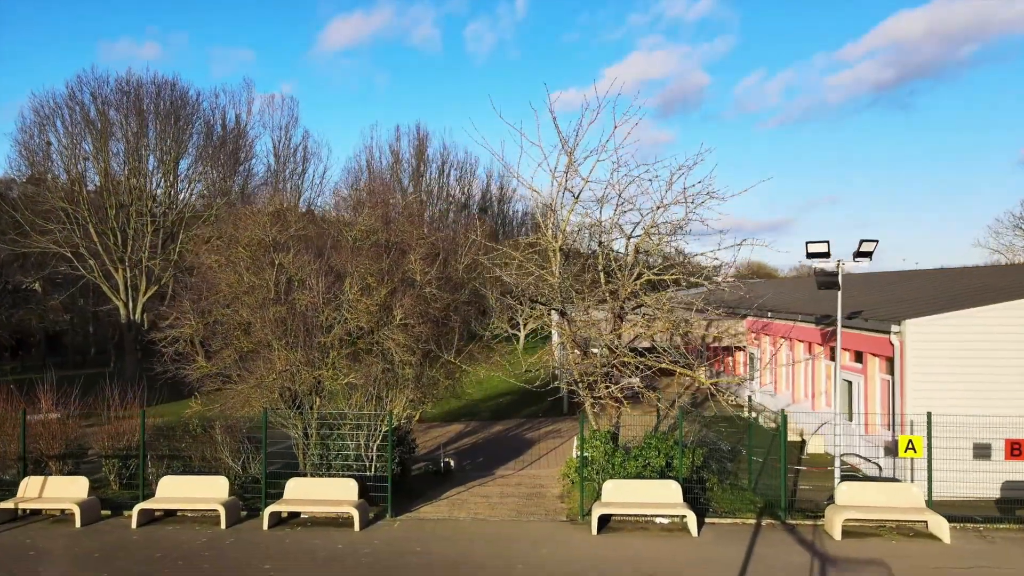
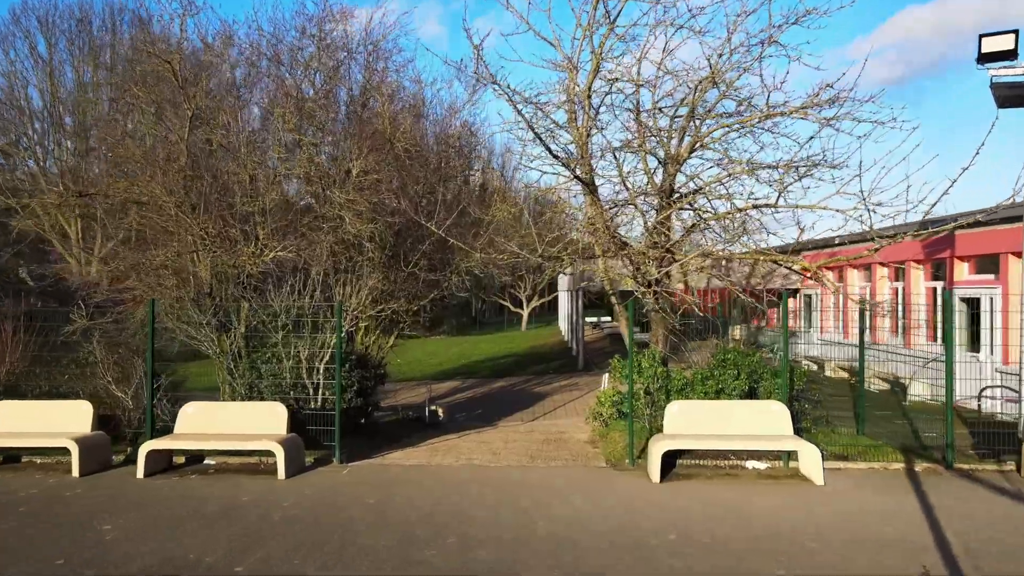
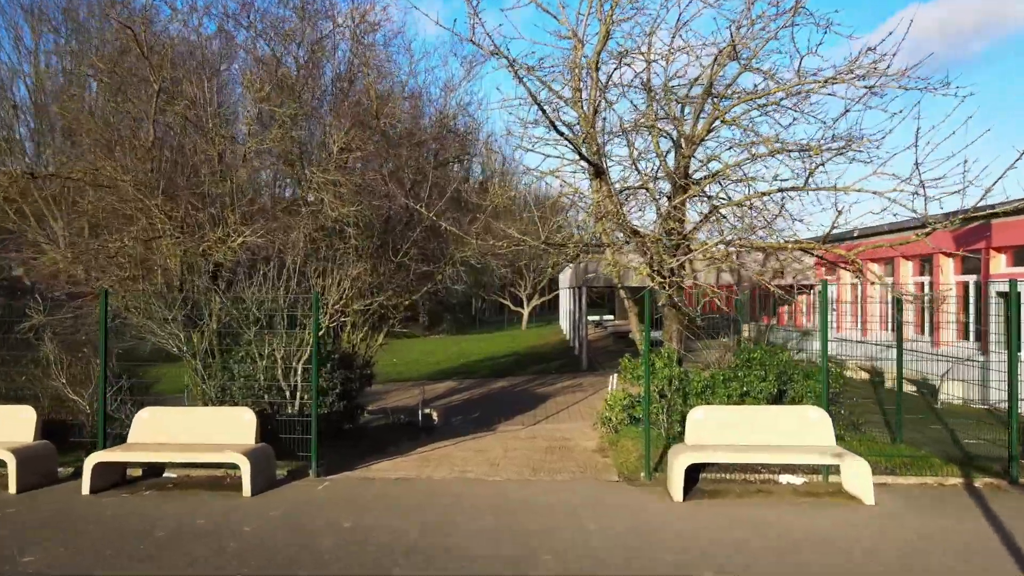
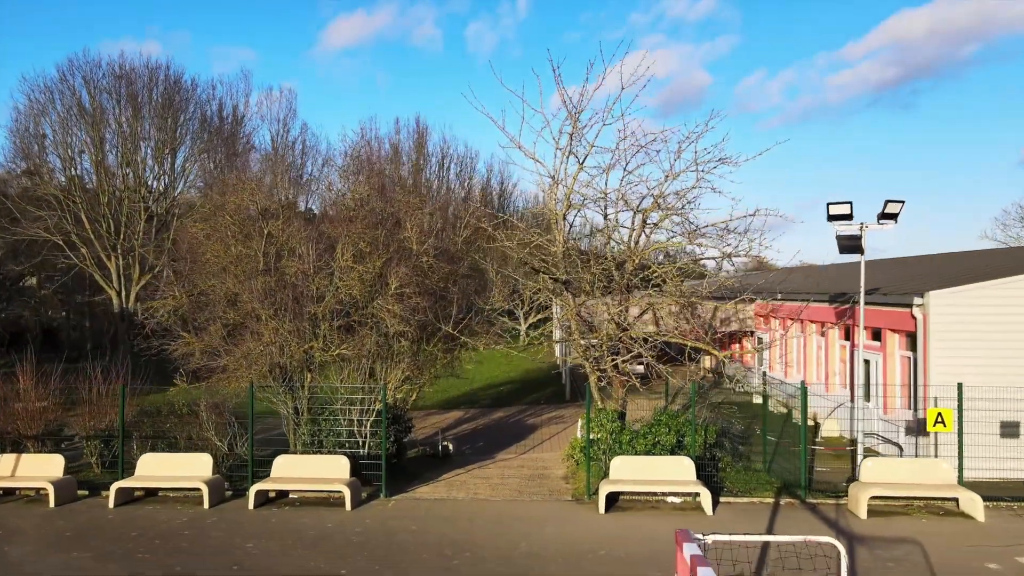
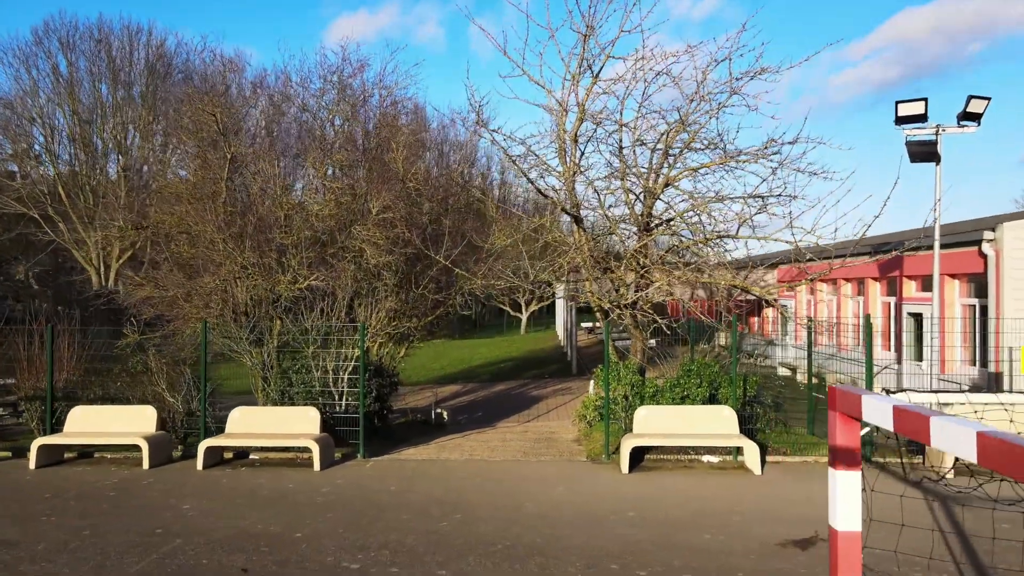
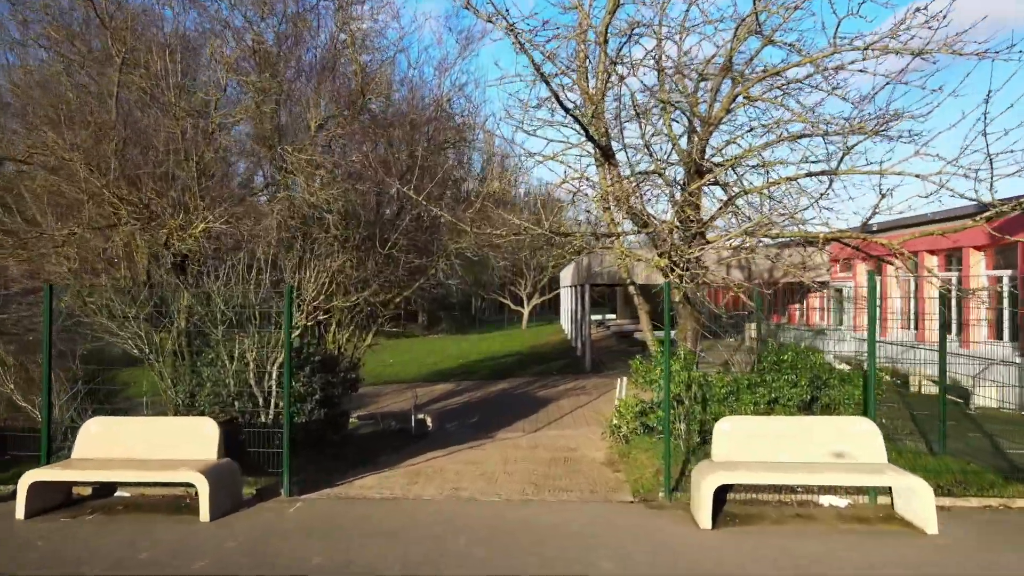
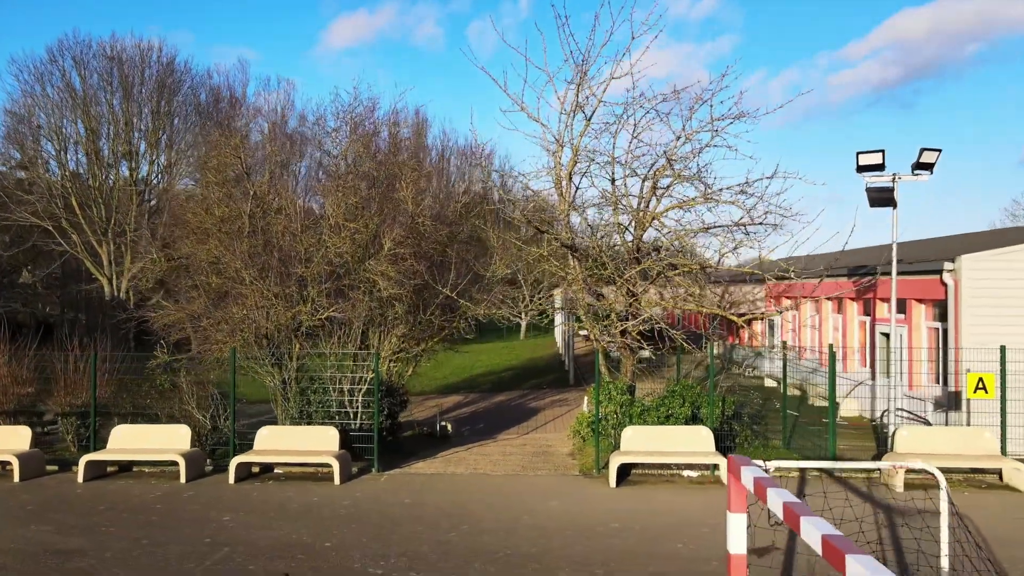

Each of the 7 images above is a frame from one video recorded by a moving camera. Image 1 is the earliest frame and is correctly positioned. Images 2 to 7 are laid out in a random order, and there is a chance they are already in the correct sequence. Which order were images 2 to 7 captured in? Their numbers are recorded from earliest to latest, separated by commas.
4, 7, 5, 2, 3, 6
